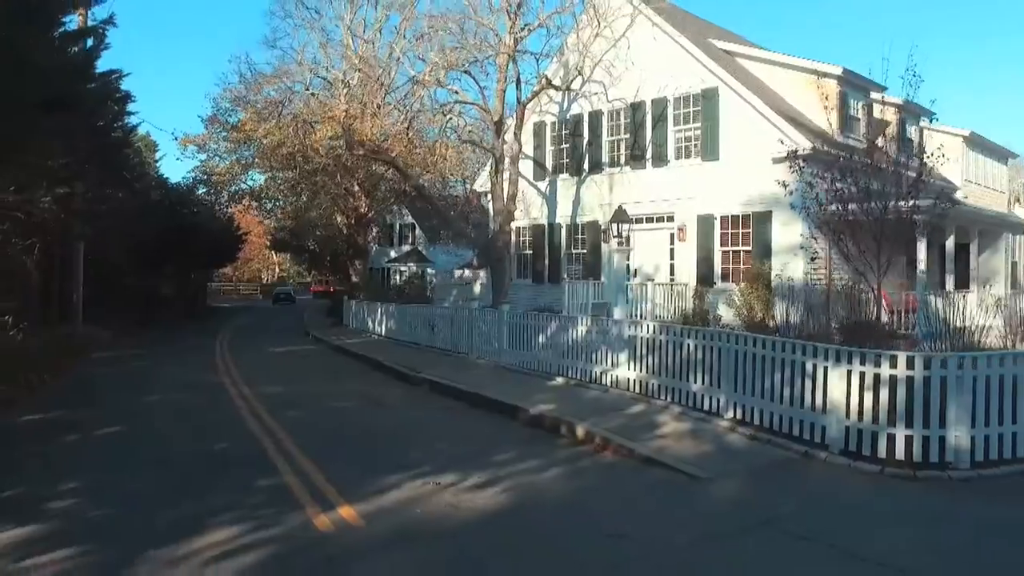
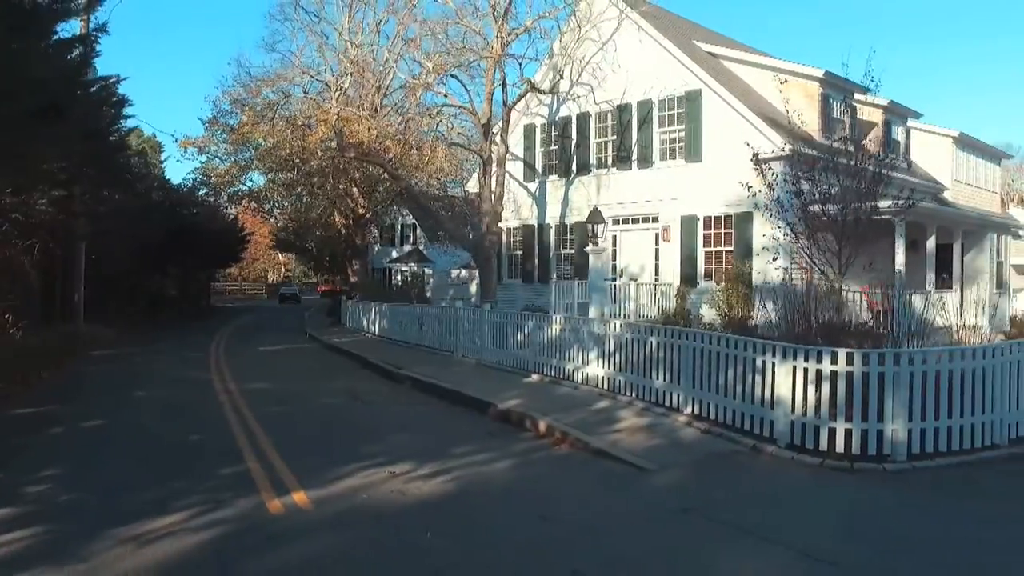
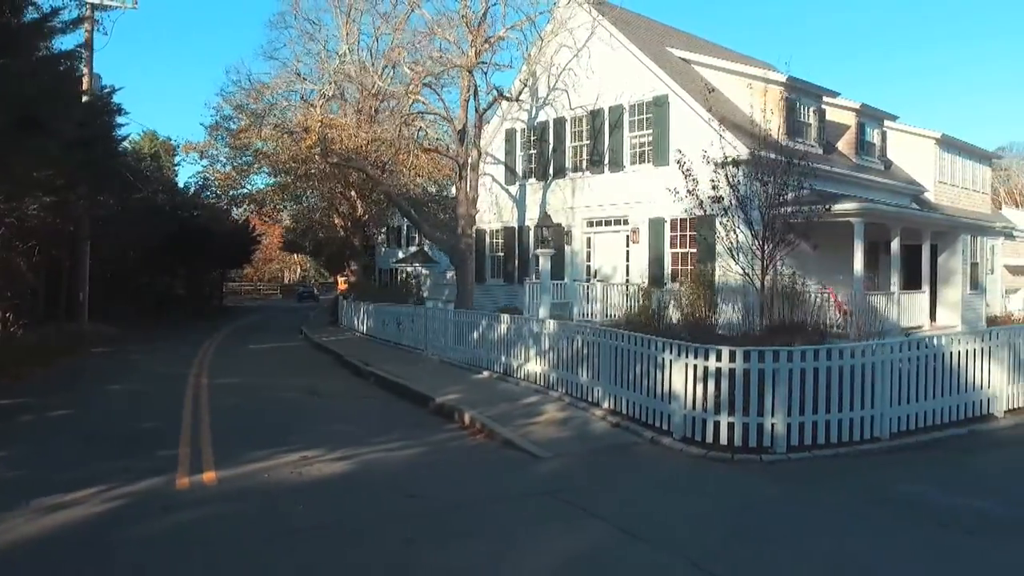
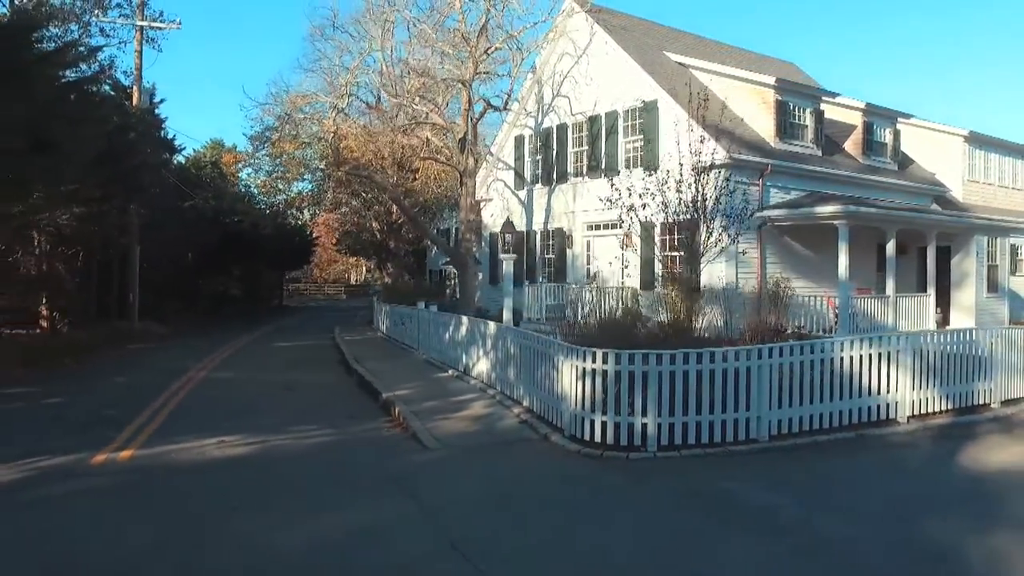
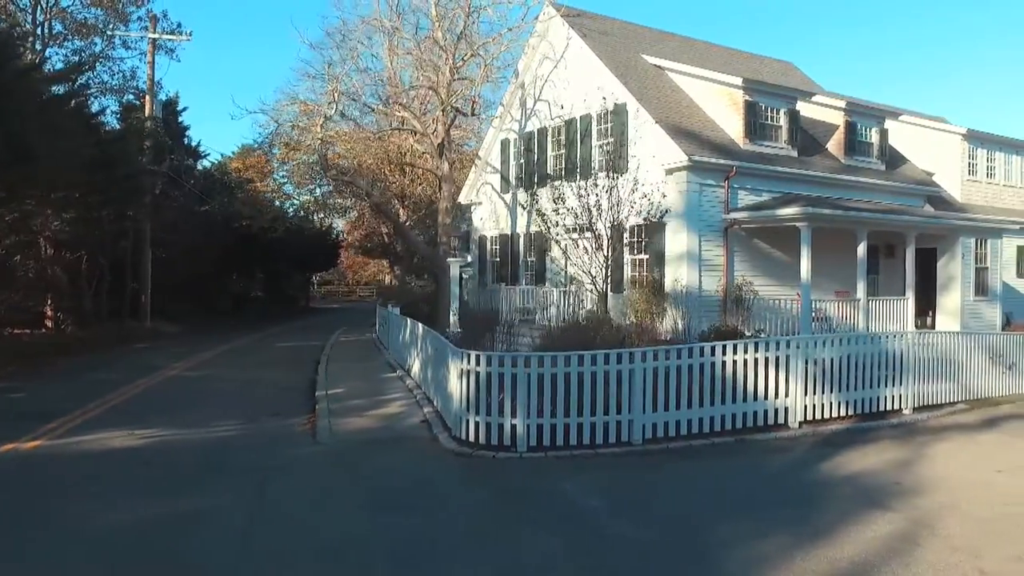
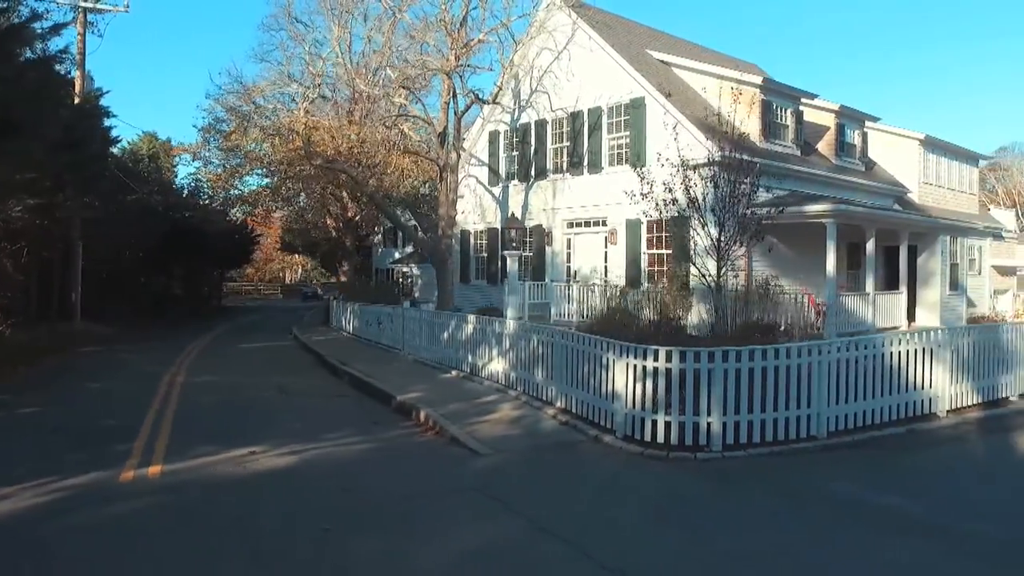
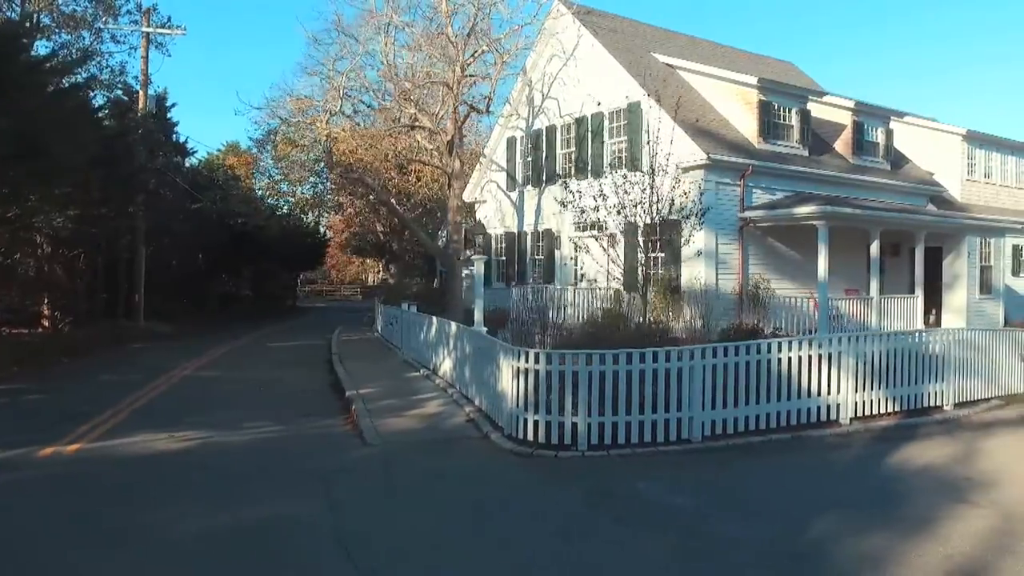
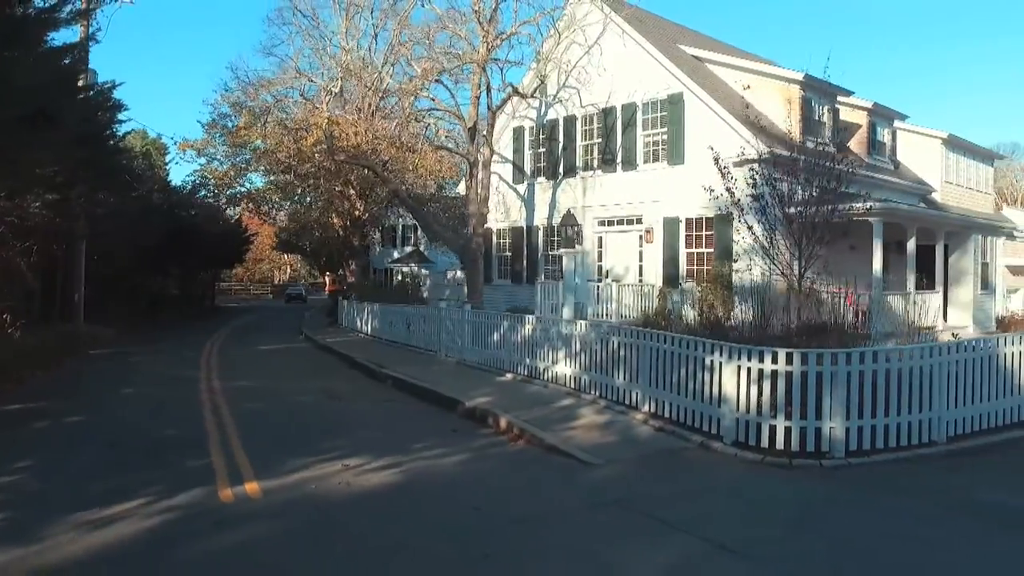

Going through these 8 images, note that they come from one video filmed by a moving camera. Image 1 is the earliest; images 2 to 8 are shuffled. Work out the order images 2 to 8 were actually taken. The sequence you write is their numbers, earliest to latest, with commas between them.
2, 8, 3, 6, 4, 7, 5
